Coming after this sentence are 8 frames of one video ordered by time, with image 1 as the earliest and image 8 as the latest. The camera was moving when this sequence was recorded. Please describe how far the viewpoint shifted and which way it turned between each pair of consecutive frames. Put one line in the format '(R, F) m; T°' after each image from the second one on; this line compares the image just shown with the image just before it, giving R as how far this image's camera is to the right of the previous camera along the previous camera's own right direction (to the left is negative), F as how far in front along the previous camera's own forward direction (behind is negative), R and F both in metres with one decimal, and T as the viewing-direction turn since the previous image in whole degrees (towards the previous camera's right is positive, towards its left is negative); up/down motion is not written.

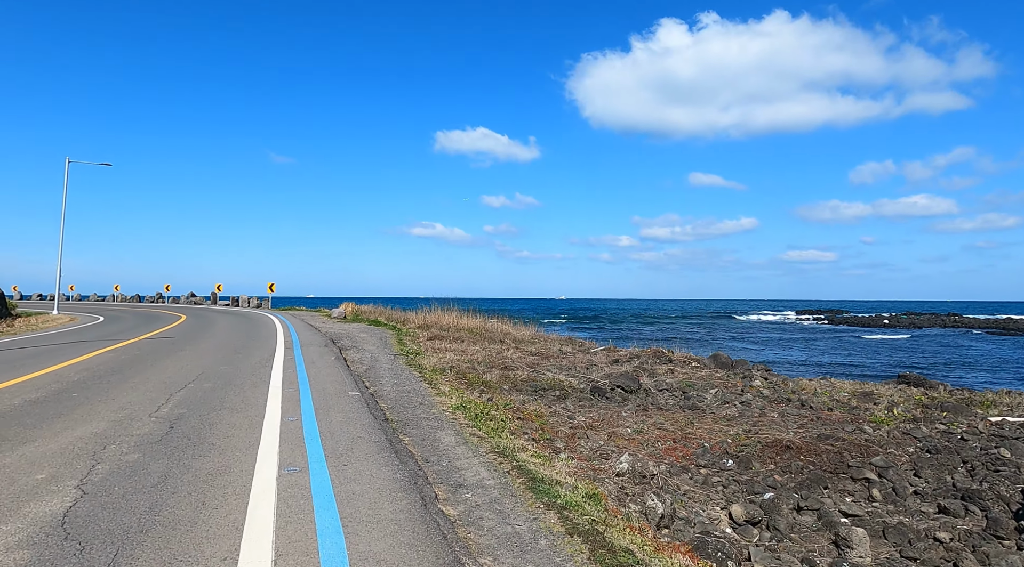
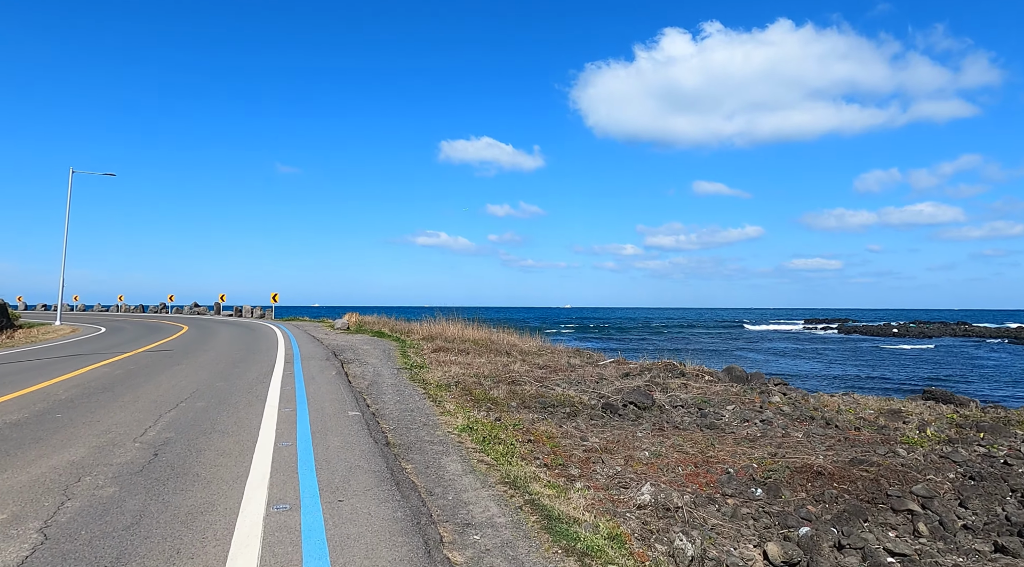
(-0.1, +0.5) m; 0°
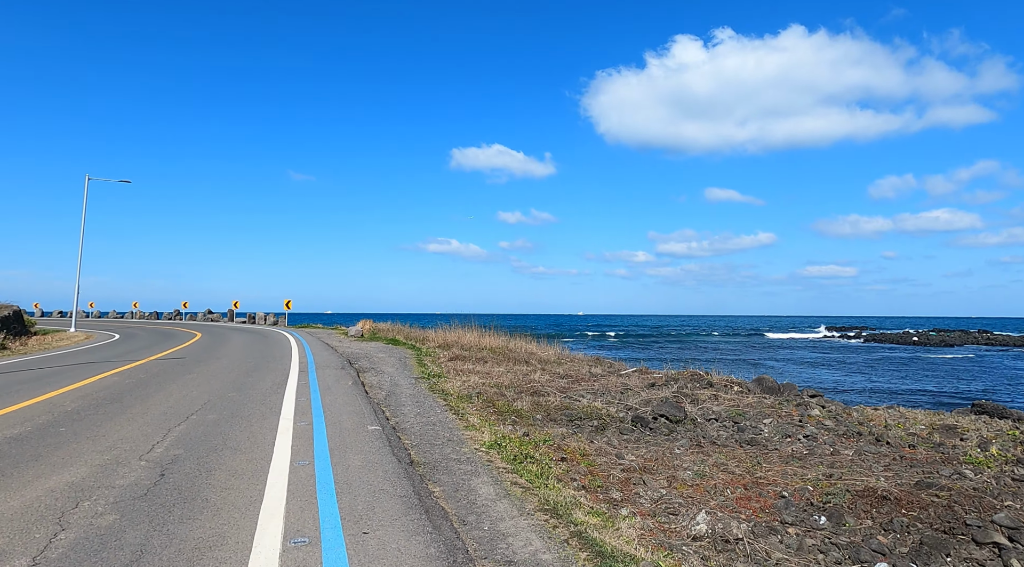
(-0.2, +0.6) m; -1°
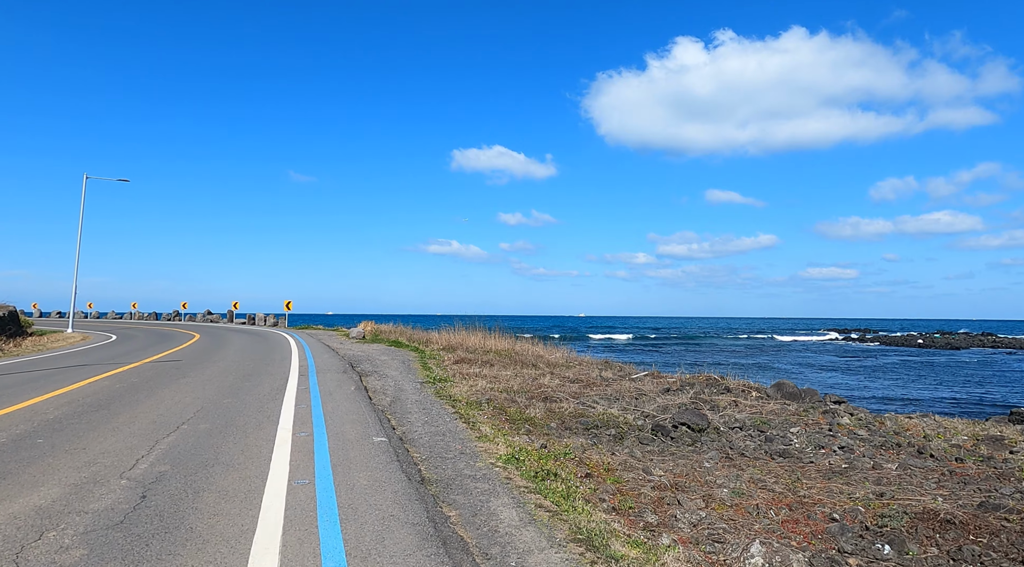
(-0.2, +0.7) m; 0°
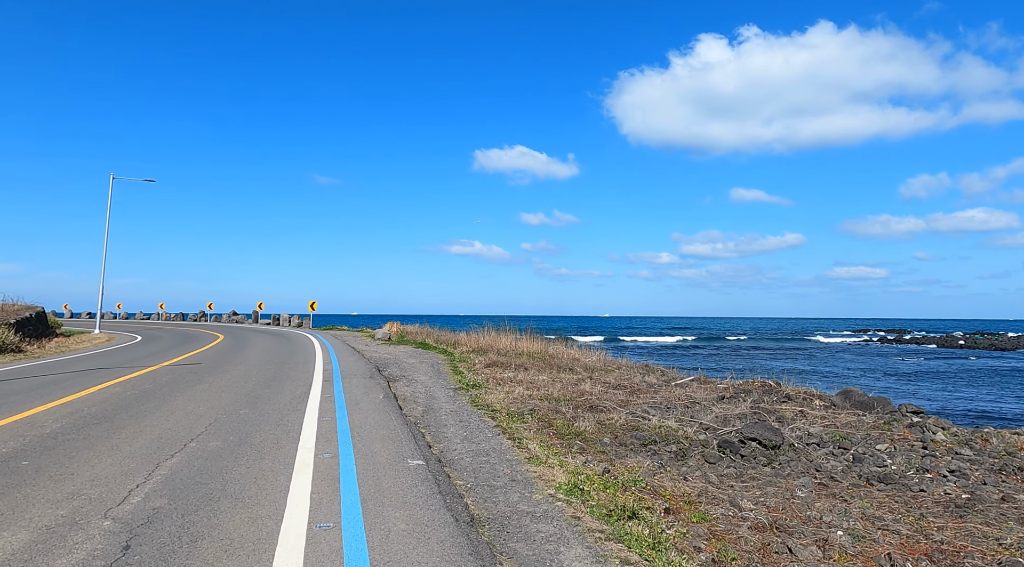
(-0.3, +1.2) m; -2°
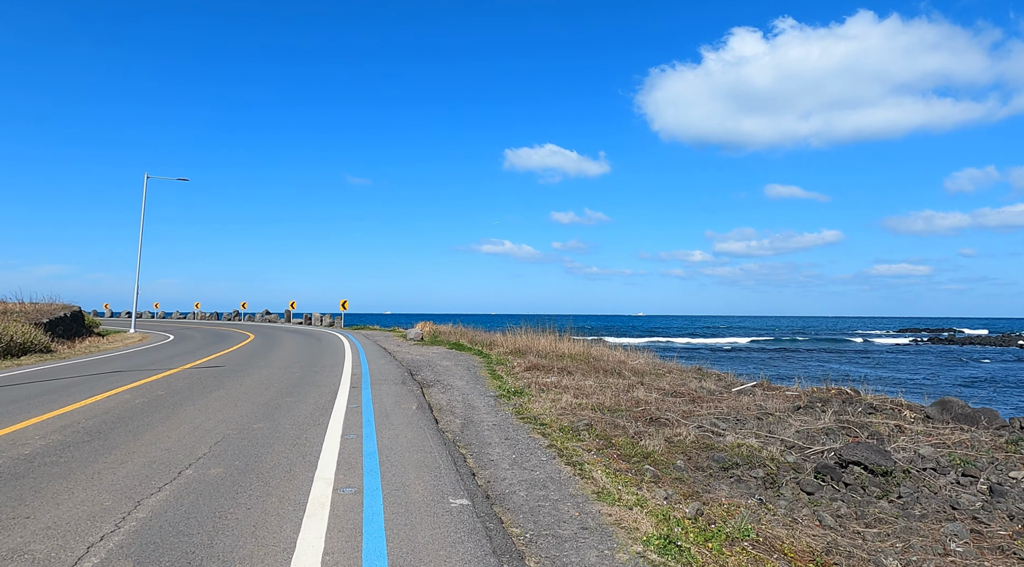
(-0.3, +1.5) m; -3°
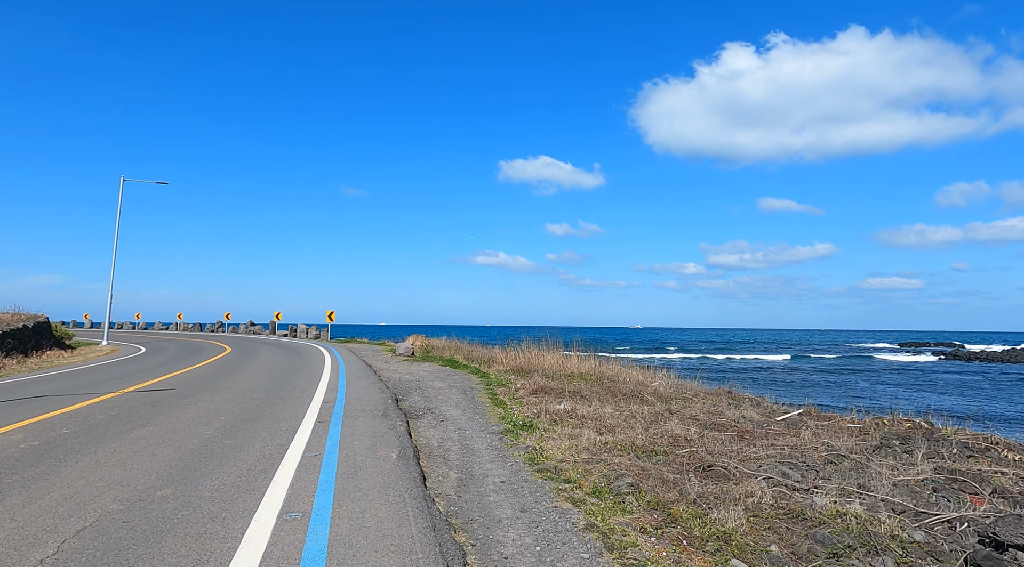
(-0.2, +2.6) m; +1°
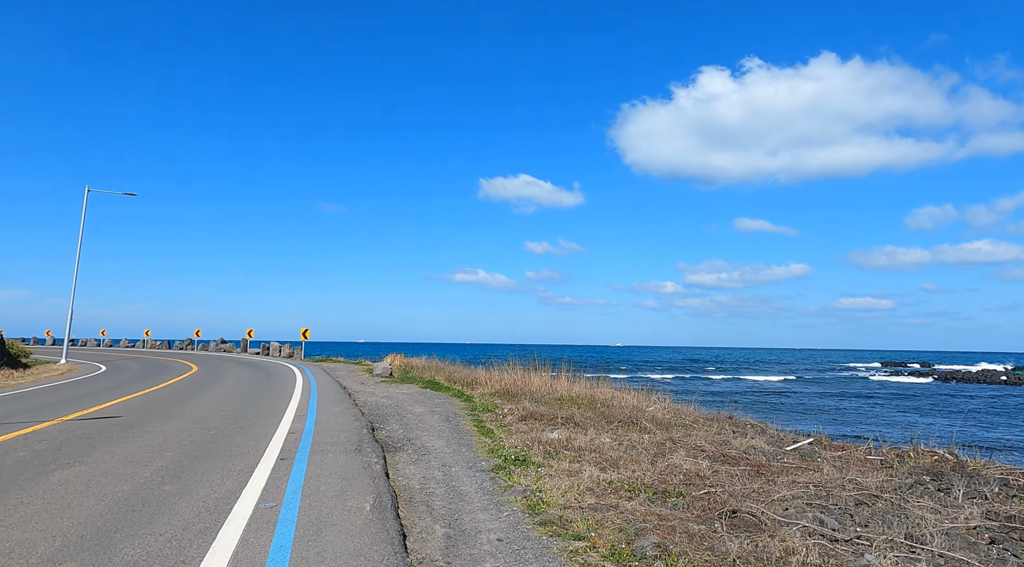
(-0.2, +1.2) m; +2°
